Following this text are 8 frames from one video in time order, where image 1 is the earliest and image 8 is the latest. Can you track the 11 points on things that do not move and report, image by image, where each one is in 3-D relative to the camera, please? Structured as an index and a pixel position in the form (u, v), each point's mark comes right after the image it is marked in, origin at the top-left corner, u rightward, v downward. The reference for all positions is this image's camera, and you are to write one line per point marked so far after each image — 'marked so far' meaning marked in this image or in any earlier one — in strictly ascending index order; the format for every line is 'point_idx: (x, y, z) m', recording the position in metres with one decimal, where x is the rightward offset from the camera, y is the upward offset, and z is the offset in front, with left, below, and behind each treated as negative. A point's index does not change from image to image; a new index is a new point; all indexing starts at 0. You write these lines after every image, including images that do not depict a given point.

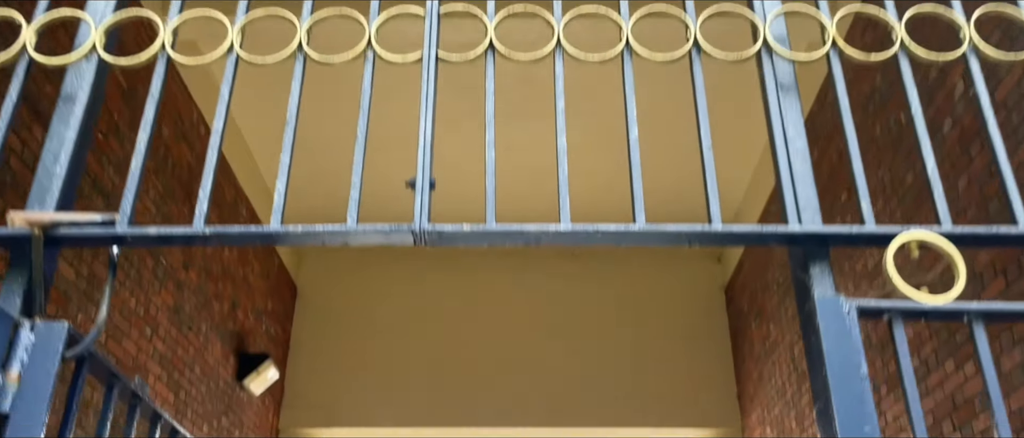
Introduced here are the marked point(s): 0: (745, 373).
0: (+2.1, -1.4, +7.6) m
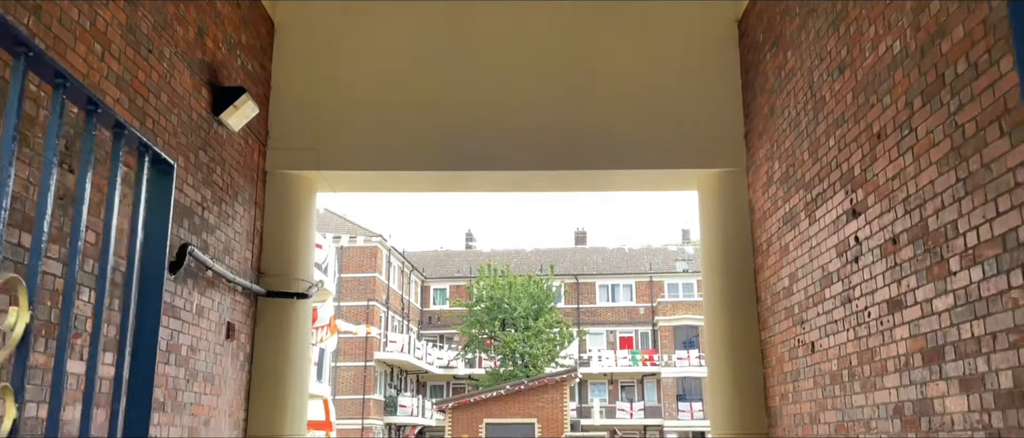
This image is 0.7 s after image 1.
0: (+2.1, +0.9, +7.2) m
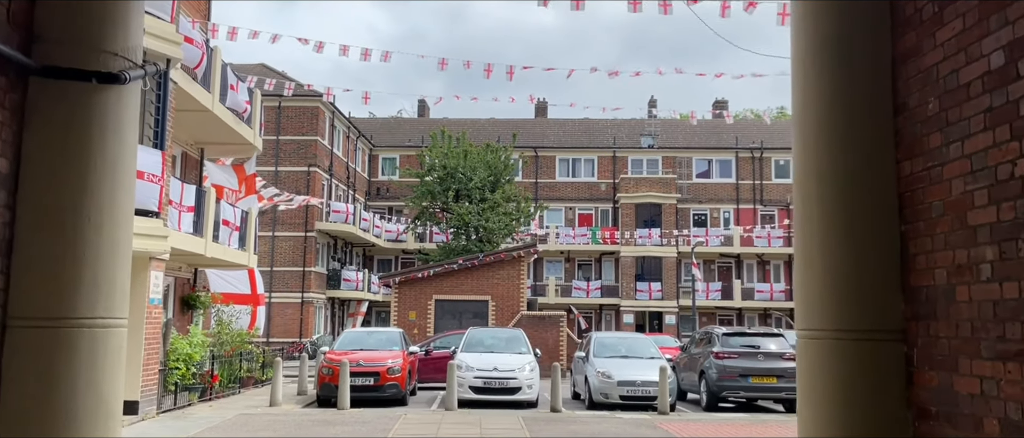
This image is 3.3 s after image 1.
0: (+2.0, +2.2, +4.1) m
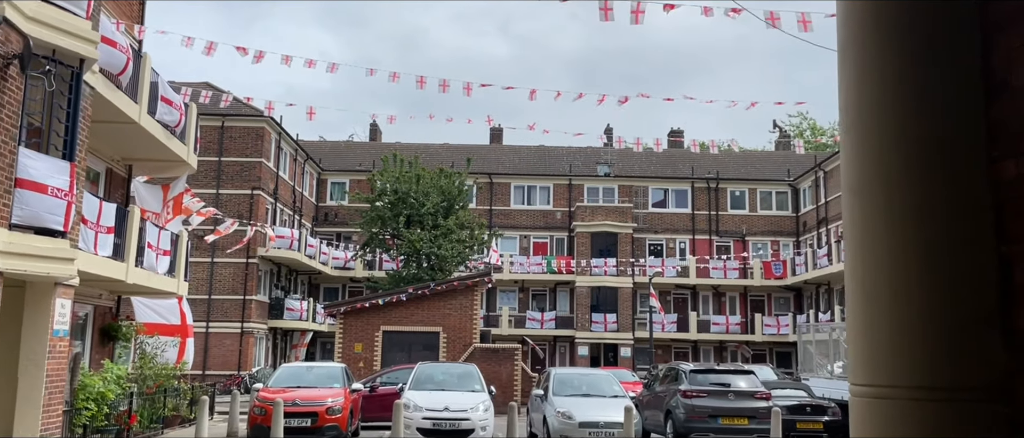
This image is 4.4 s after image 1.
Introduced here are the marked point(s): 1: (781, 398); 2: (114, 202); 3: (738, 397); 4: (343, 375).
0: (+1.9, +2.1, +3.1) m
1: (+5.1, -3.4, +15.9) m
2: (-7.9, +0.3, +16.6) m
3: (+3.7, -2.9, +13.8) m
4: (-3.1, -2.8, +15.1) m
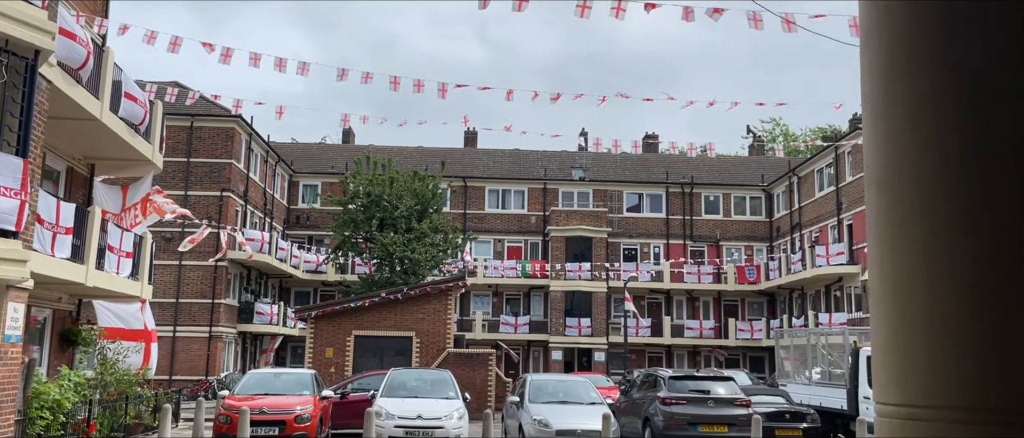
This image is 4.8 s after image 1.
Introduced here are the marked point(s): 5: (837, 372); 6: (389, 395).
0: (+1.8, +2.1, +2.8) m
1: (+4.6, -3.5, +15.7) m
2: (-8.3, +0.3, +16.0) m
3: (+3.3, -3.0, +13.6) m
4: (-3.5, -2.9, +14.7) m
5: (+6.5, -3.1, +16.7) m
6: (-2.1, -3.0, +14.3) m
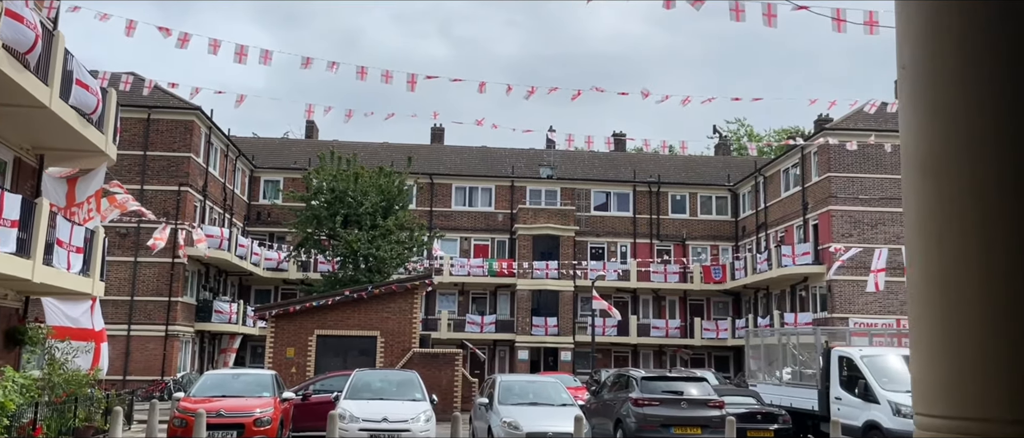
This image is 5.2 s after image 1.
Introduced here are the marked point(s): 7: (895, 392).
0: (+1.8, +2.1, +2.5) m
1: (+4.0, -3.4, +15.5) m
2: (-8.9, +0.4, +15.3) m
3: (+2.8, -3.0, +13.3) m
4: (-4.0, -2.8, +14.1) m
5: (+5.8, -3.0, +16.6) m
6: (-2.6, -2.9, +13.8) m
7: (+6.5, -2.9, +14.2) m
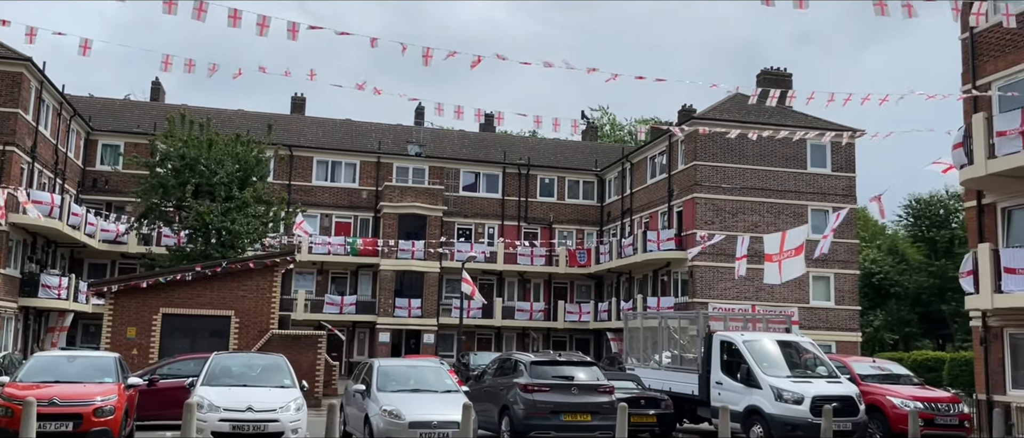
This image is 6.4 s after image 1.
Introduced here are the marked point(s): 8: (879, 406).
0: (+2.0, +2.2, +1.8) m
1: (+1.8, -3.1, +15.1) m
2: (-10.7, +1.2, +12.6) m
3: (+1.1, -2.6, +12.8) m
4: (-5.8, -2.2, +12.4) m
5: (+3.5, -2.7, +16.5) m
6: (-4.4, -2.4, +12.3) m
7: (+4.5, -2.7, +14.2) m
8: (+6.4, -3.2, +14.5) m
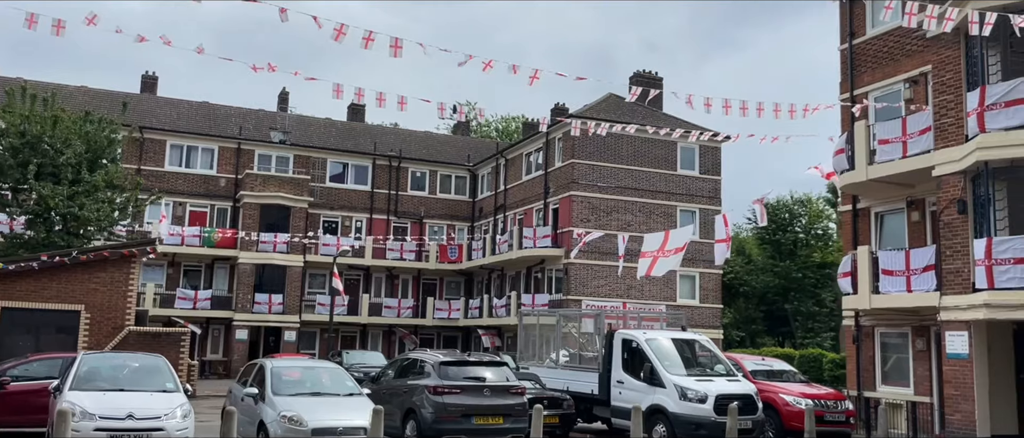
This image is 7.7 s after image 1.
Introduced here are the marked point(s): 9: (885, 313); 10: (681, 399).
0: (+2.7, +2.2, +1.6) m
1: (+0.1, -3.0, +14.7) m
2: (-11.7, +1.6, +10.0) m
3: (-0.3, -2.5, +12.2) m
4: (-7.0, -1.9, +10.6) m
5: (+1.4, -2.7, +16.3) m
6: (-5.6, -2.2, +10.8) m
7: (+2.8, -2.7, +14.2) m
8: (+4.6, -3.3, +14.9) m
9: (+7.8, -2.0, +17.5) m
10: (+2.8, -2.9, +13.8) m
